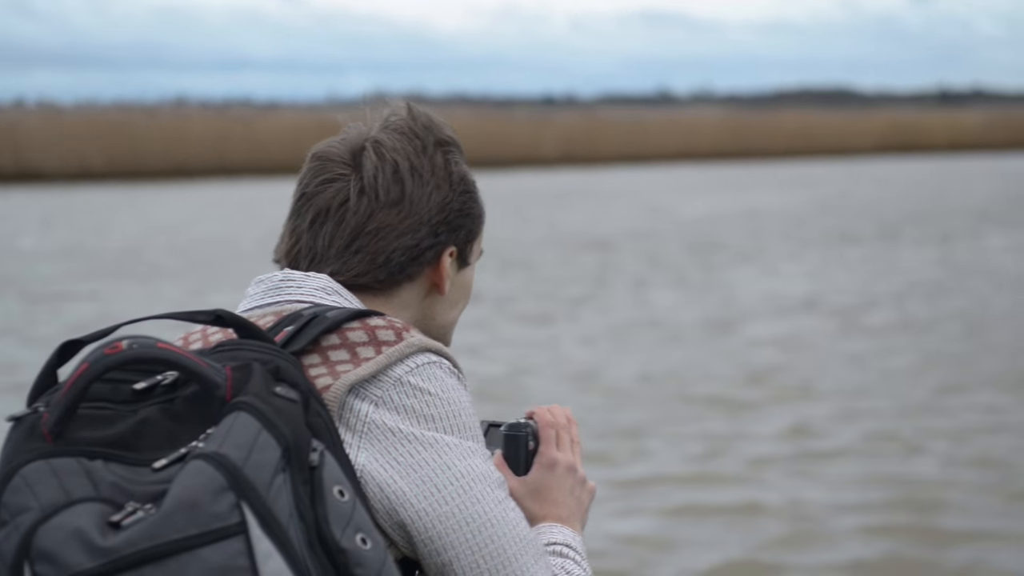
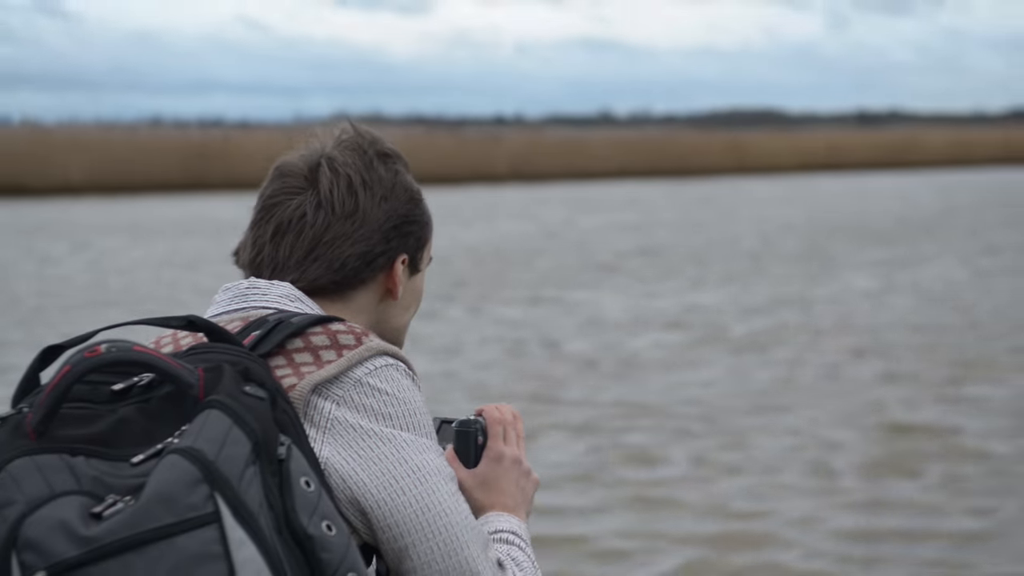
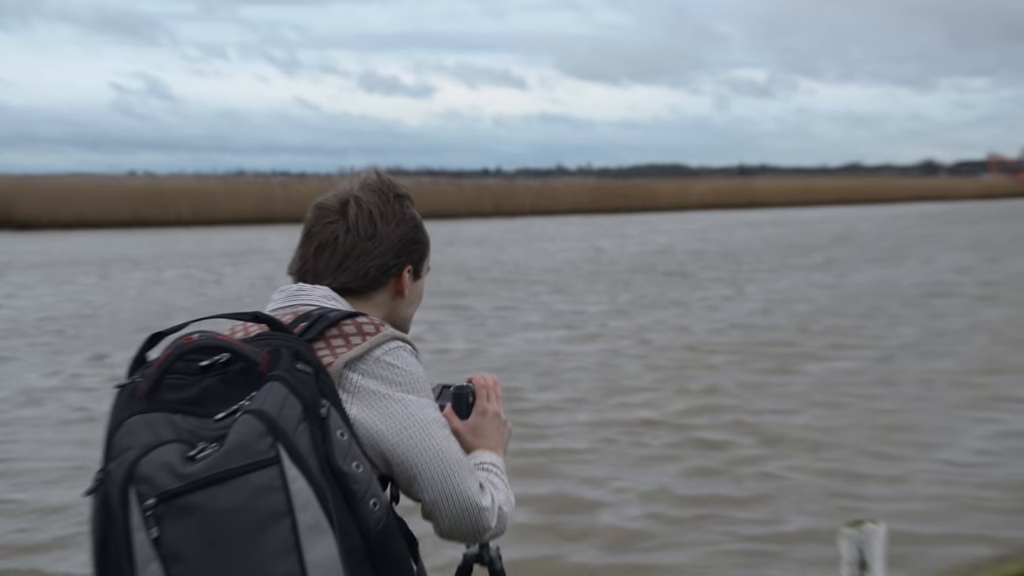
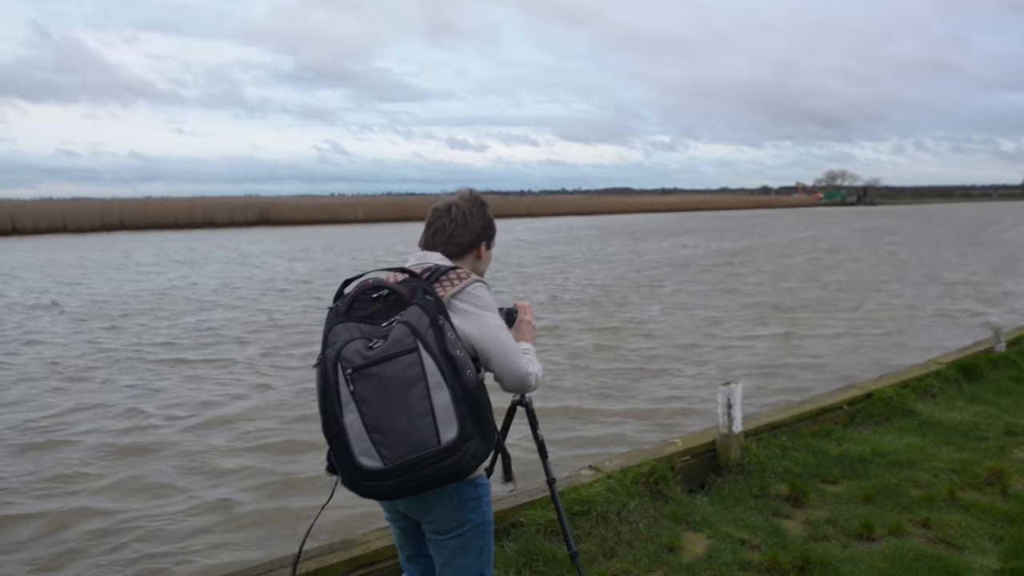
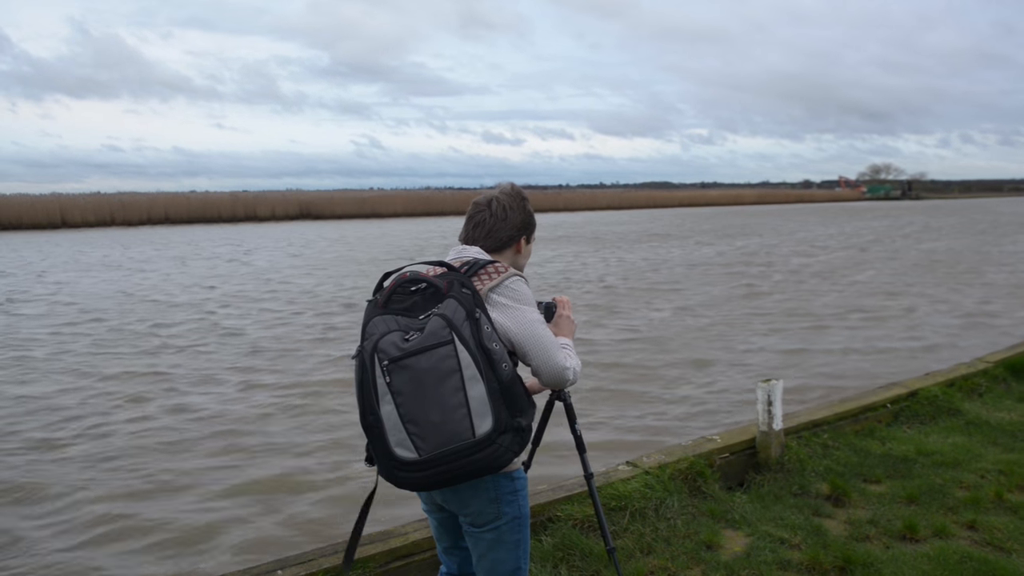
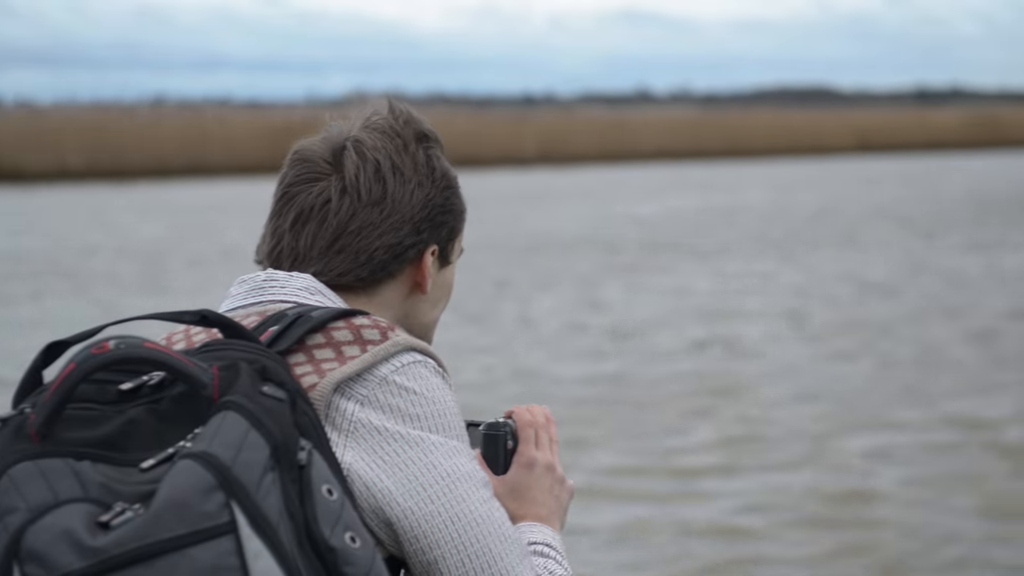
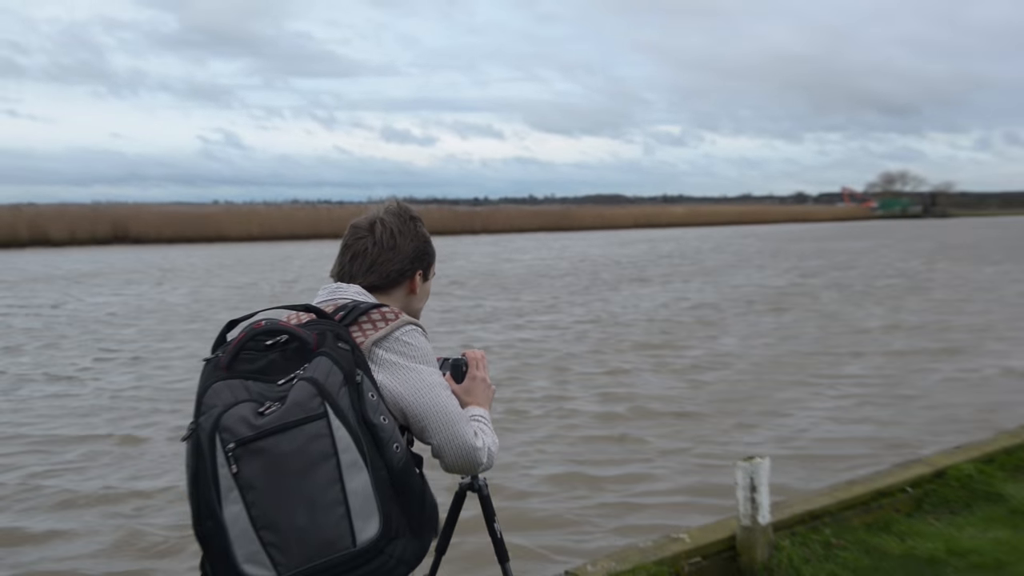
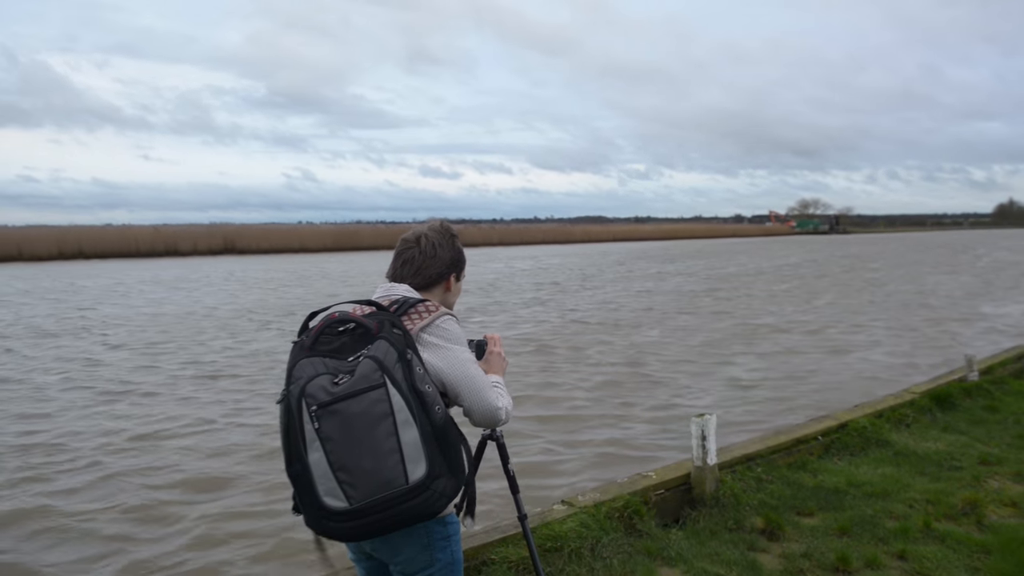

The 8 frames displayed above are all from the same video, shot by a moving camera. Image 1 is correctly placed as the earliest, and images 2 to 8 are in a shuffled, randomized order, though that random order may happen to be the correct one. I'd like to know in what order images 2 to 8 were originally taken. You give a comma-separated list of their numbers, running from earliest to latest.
6, 2, 3, 7, 8, 4, 5
